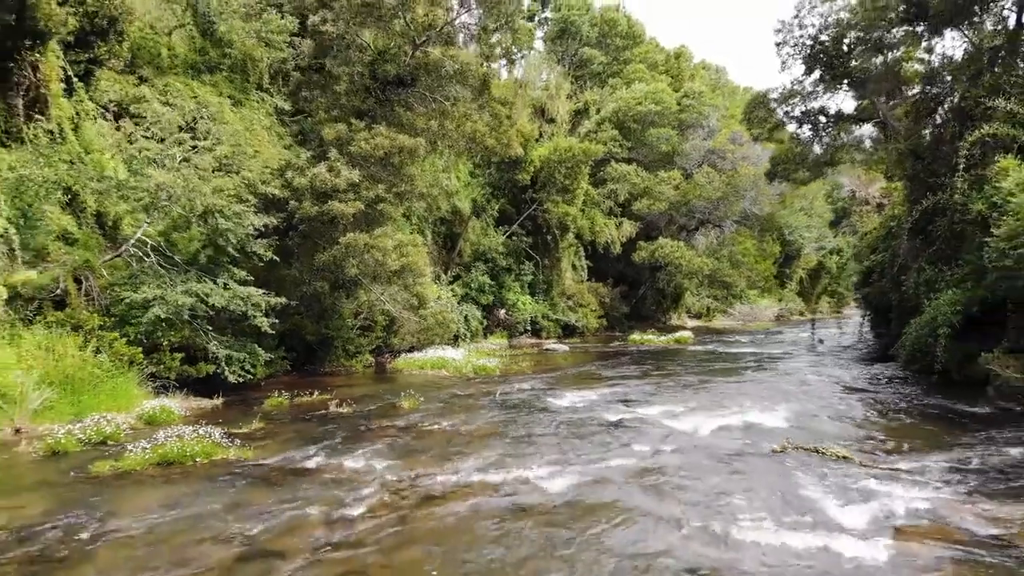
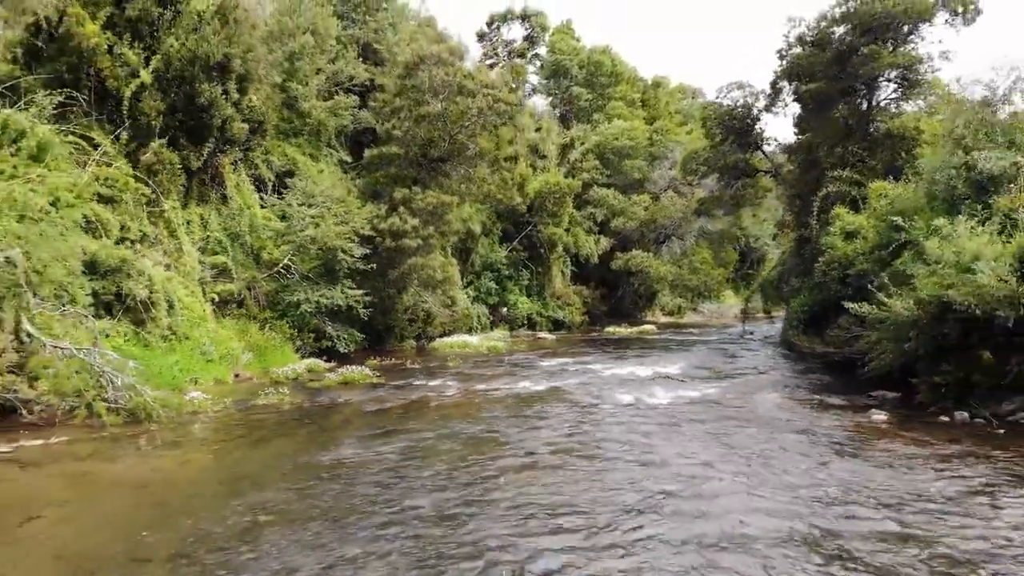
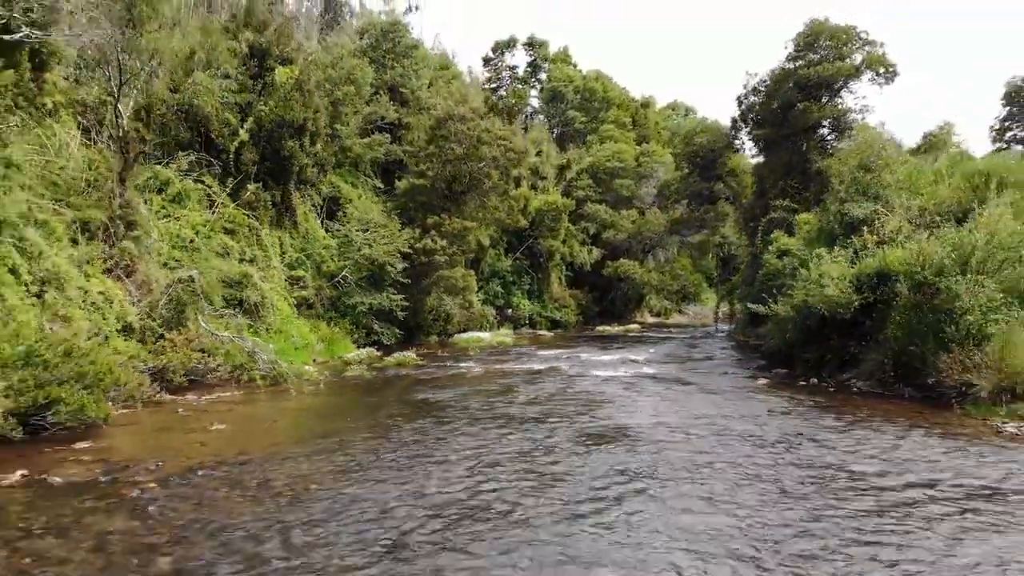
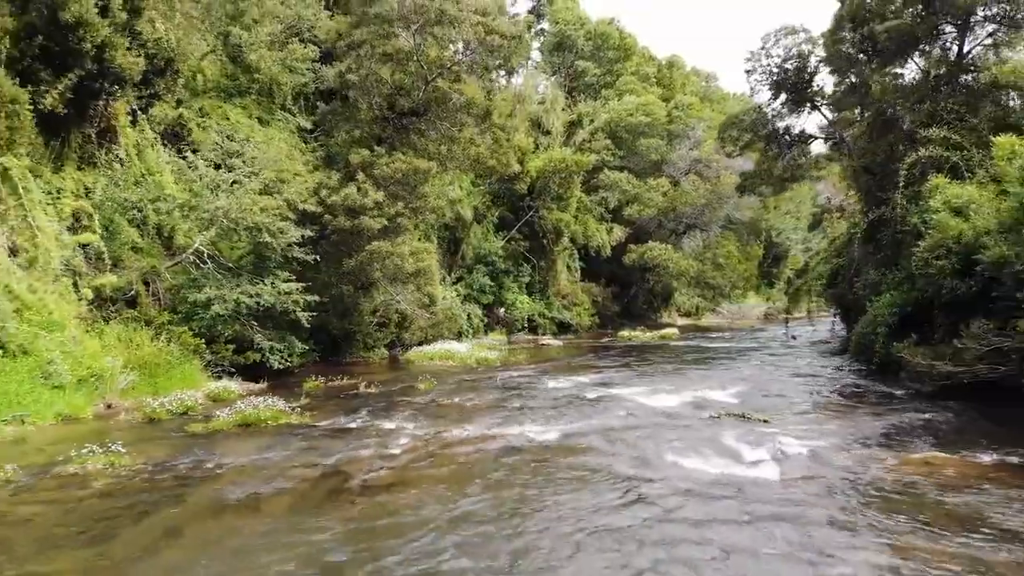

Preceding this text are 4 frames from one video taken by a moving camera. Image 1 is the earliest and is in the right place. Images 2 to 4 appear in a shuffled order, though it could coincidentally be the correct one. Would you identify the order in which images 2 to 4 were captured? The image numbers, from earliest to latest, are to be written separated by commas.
4, 2, 3
